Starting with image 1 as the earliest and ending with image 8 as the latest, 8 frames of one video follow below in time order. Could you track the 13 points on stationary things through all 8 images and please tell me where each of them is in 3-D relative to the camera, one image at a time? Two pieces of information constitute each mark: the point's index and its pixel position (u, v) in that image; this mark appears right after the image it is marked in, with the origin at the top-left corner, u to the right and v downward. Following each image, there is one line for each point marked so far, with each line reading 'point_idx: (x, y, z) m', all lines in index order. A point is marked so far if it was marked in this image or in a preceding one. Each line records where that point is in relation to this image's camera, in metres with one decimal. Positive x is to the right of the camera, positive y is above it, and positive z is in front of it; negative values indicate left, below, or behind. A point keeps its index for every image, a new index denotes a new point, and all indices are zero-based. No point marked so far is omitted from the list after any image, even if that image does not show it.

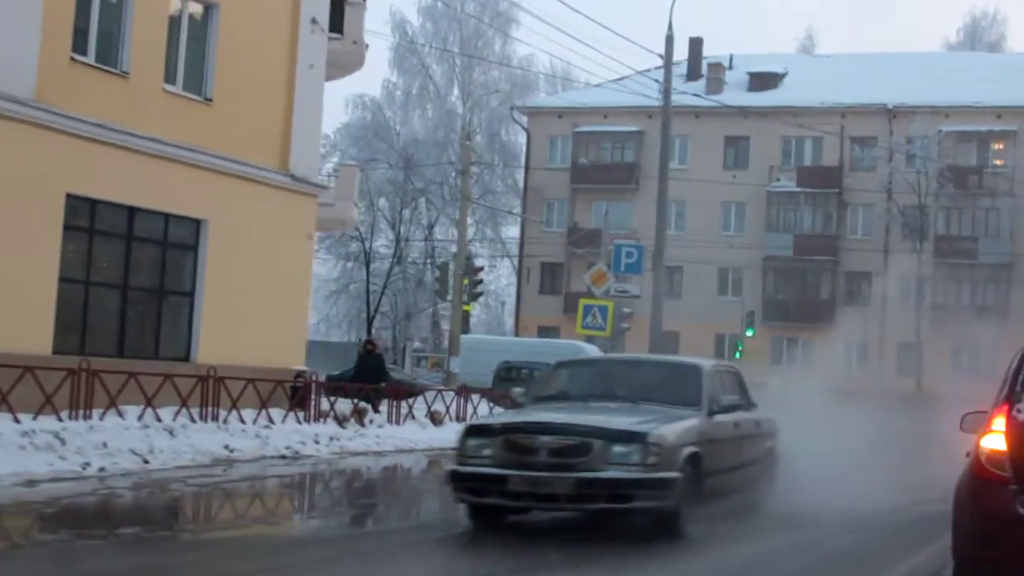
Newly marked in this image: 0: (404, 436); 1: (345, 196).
0: (-1.2, -1.5, +12.9) m
1: (-2.3, +1.3, +16.7) m
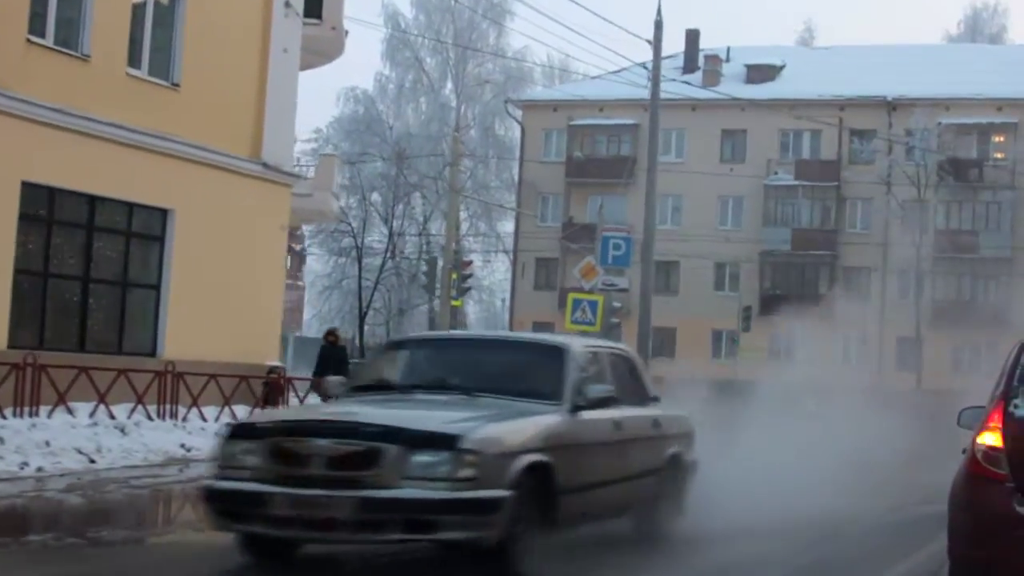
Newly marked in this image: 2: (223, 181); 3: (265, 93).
0: (-1.4, -1.5, +12.4) m
1: (-2.5, +1.3, +16.2) m
2: (-3.1, +1.2, +13.3) m
3: (-2.8, +2.2, +13.8) m
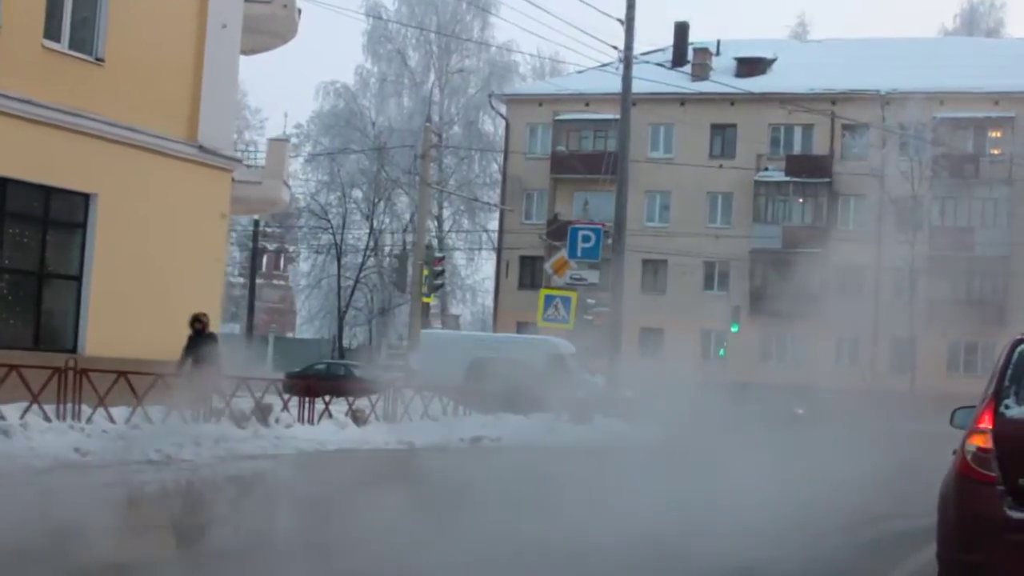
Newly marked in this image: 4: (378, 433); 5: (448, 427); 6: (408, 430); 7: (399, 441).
0: (-1.9, -1.4, +11.5) m
1: (-3.0, +1.4, +15.3) m
2: (-3.6, +1.3, +12.3) m
3: (-3.3, +2.3, +12.9) m
4: (-1.4, -1.4, +12.3) m
5: (-0.7, -1.5, +13.3) m
6: (-1.1, -1.4, +12.7) m
7: (-1.2, -1.5, +12.1) m
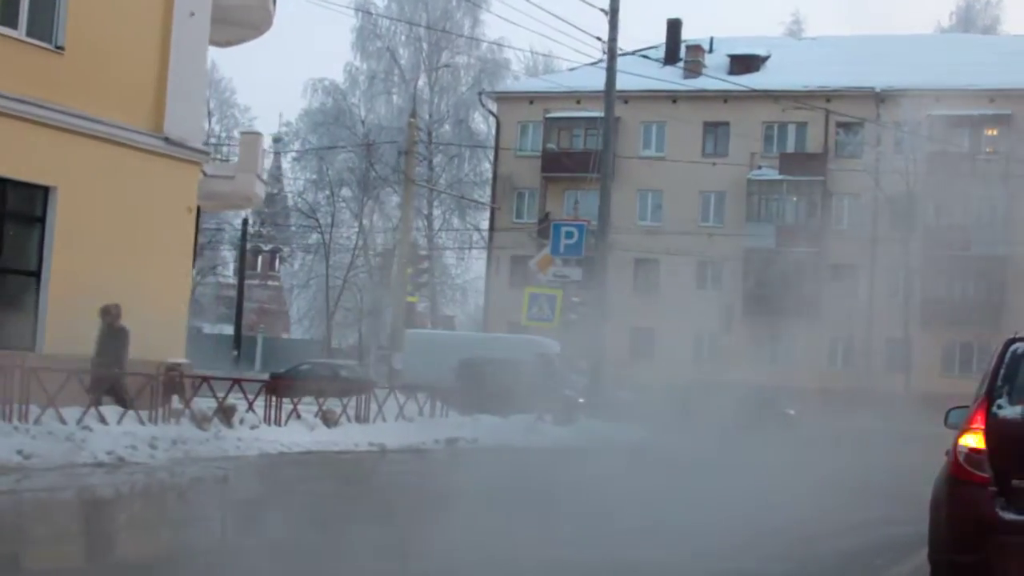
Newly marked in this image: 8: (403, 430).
0: (-2.1, -1.3, +11.1) m
1: (-3.2, +1.5, +14.9) m
2: (-3.8, +1.3, +11.9) m
3: (-3.5, +2.3, +12.5) m
4: (-1.6, -1.4, +11.9) m
5: (-1.0, -1.4, +12.9) m
6: (-1.3, -1.4, +12.2) m
7: (-1.4, -1.5, +11.7) m
8: (-1.1, -1.4, +12.6) m
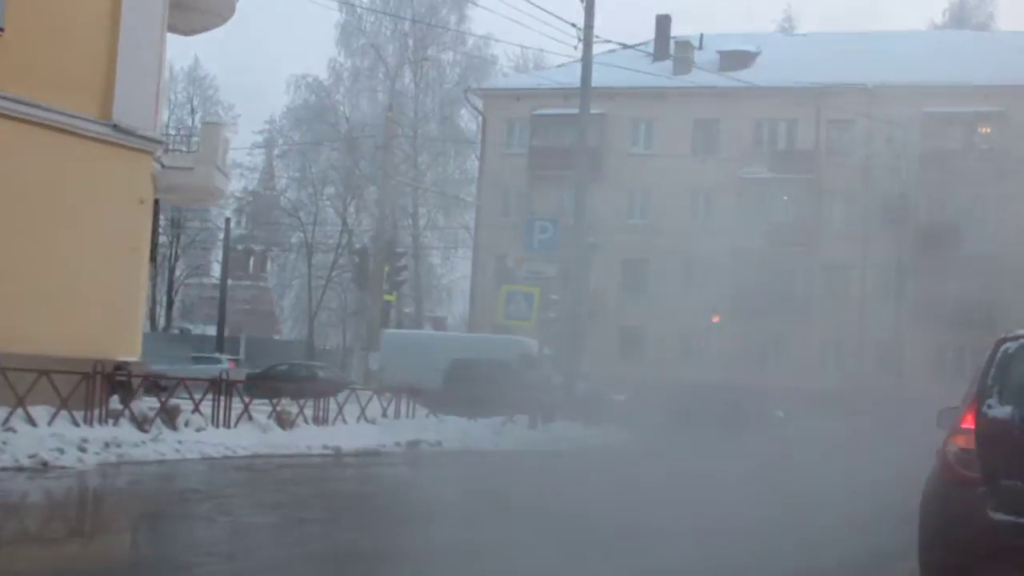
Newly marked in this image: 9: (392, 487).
0: (-2.5, -1.3, +10.5) m
1: (-3.5, +1.5, +14.3) m
2: (-4.2, +1.3, +11.3) m
3: (-3.8, +2.4, +11.9) m
4: (-1.9, -1.4, +11.3) m
5: (-1.3, -1.4, +12.3) m
6: (-1.7, -1.4, +11.7) m
7: (-1.7, -1.4, +11.1) m
8: (-1.5, -1.4, +12.0) m
9: (-1.0, -1.7, +10.2) m
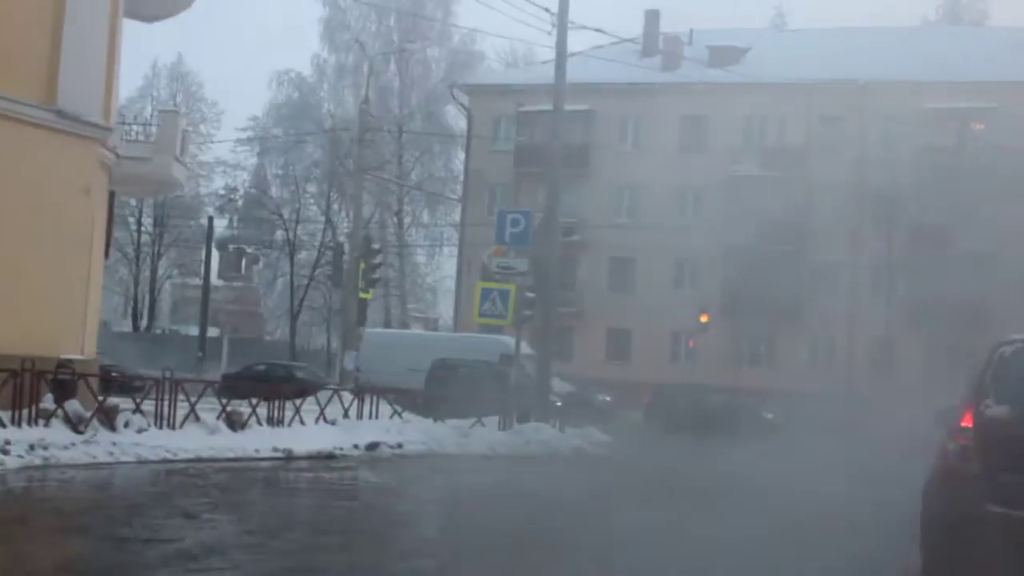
0: (-2.8, -1.2, +9.9) m
1: (-3.8, +1.5, +13.7) m
2: (-4.5, +1.4, +10.8) m
3: (-4.1, +2.4, +11.3) m
4: (-2.2, -1.3, +10.7) m
5: (-1.6, -1.3, +11.8) m
6: (-2.0, -1.3, +11.1) m
7: (-2.0, -1.4, +10.5) m
8: (-1.8, -1.3, +11.4) m
9: (-1.3, -1.6, +9.6) m
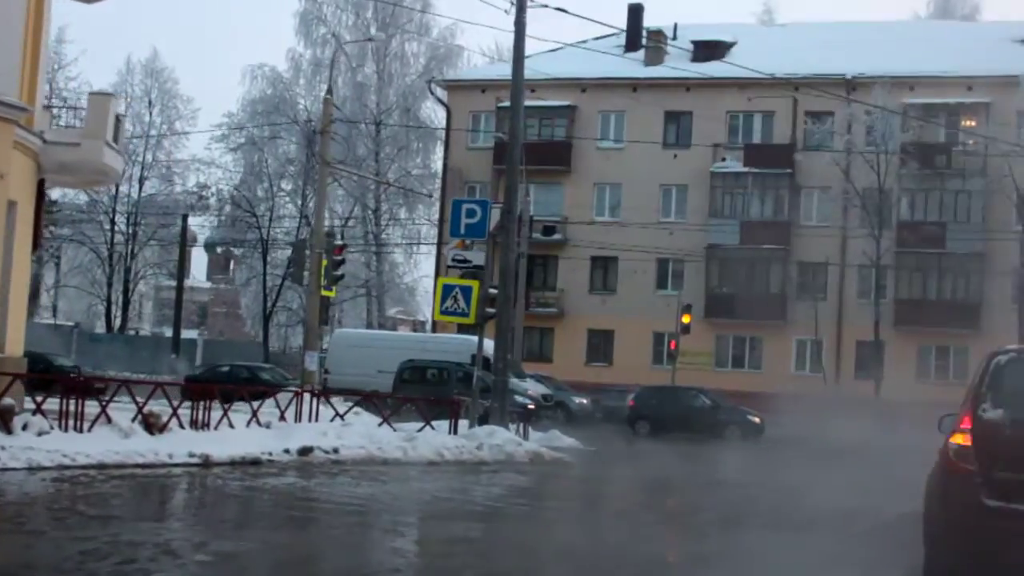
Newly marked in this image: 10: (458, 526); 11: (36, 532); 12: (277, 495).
0: (-3.2, -1.2, +9.1) m
1: (-4.3, +1.6, +12.8) m
2: (-4.9, +1.5, +9.9) m
3: (-4.6, +2.5, +10.5) m
4: (-2.7, -1.2, +9.9) m
5: (-2.1, -1.3, +10.9) m
6: (-2.4, -1.2, +10.2) m
7: (-2.5, -1.3, +9.7) m
8: (-2.2, -1.3, +10.6) m
9: (-1.8, -1.5, +8.8) m
10: (-0.4, -1.7, +8.5) m
11: (-2.7, -1.4, +6.8) m
12: (-1.7, -1.5, +9.0) m
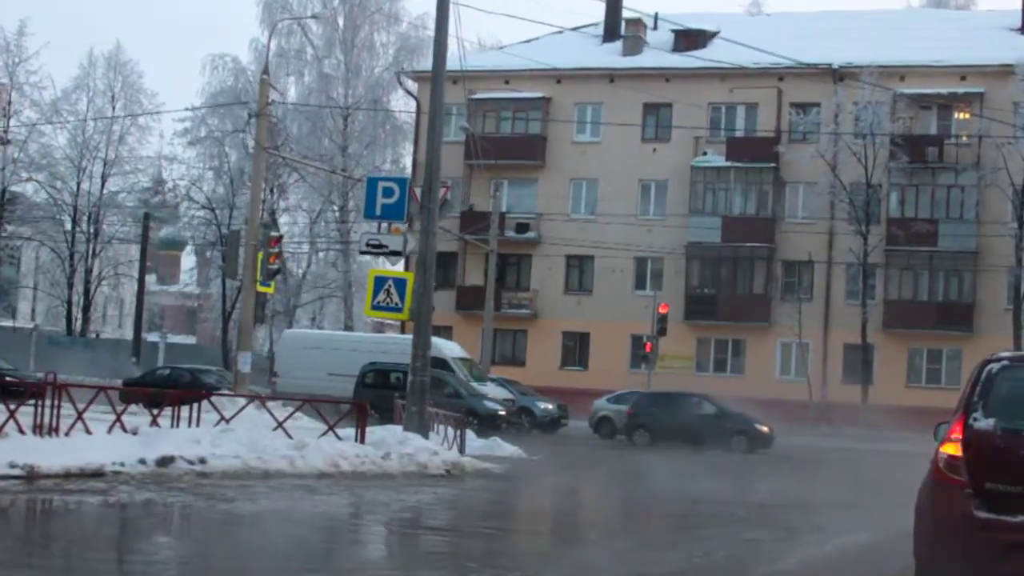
0: (-4.0, -1.0, +7.6) m
1: (-5.0, +1.7, +11.4) m
2: (-5.7, +1.6, +8.5) m
3: (-5.3, +2.6, +9.0) m
4: (-3.4, -1.1, +8.4) m
5: (-2.8, -1.1, +9.4) m
6: (-3.2, -1.1, +8.7) m
7: (-3.2, -1.2, +8.2) m
8: (-3.0, -1.1, +9.1) m
9: (-2.5, -1.4, +7.3) m
10: (-1.2, -1.5, +7.0) m
11: (-3.4, -1.3, +5.3) m
12: (-2.4, -1.4, +7.5) m
